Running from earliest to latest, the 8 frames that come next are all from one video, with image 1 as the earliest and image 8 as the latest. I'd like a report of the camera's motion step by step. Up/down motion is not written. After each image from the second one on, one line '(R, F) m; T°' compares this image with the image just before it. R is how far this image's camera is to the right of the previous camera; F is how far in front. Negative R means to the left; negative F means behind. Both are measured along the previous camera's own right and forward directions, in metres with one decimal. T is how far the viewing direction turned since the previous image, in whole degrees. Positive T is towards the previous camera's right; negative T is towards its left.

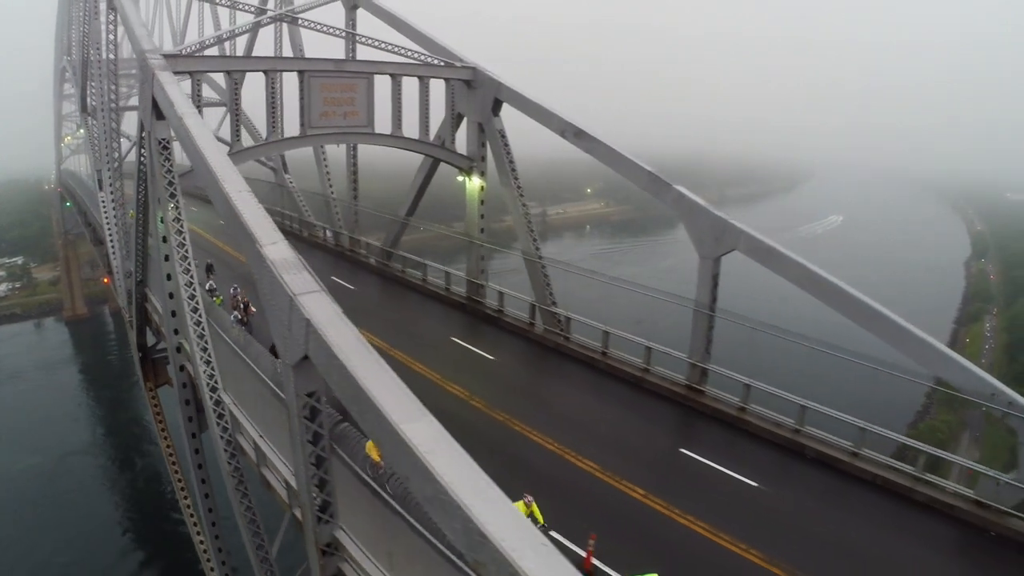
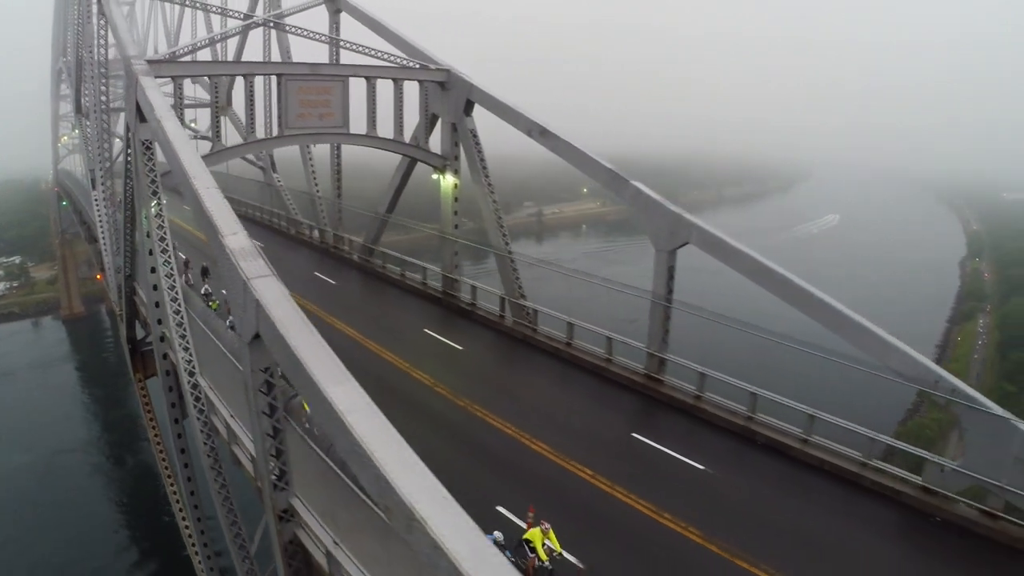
(+0.6, -0.5) m; 0°
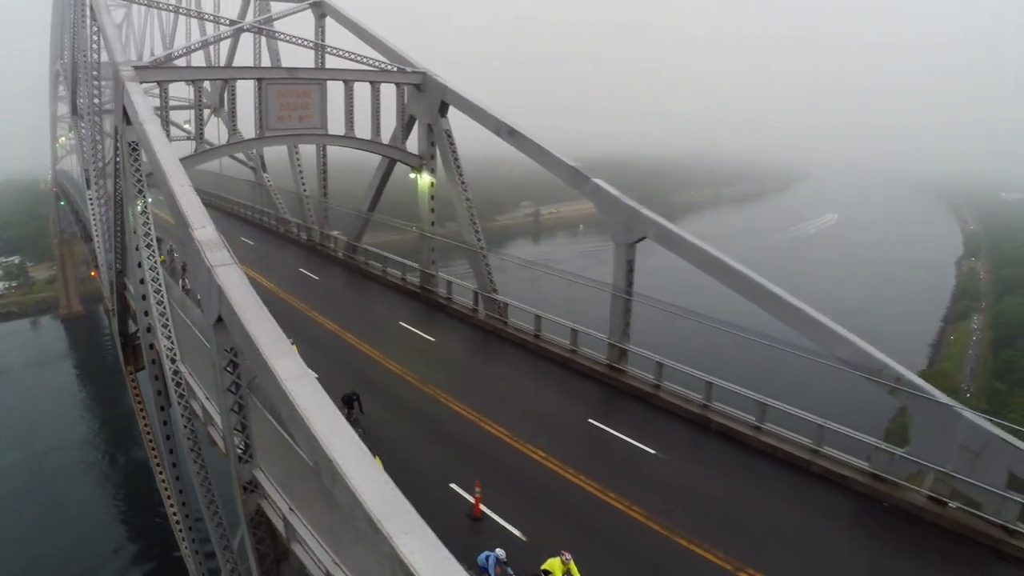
(+0.6, -0.5) m; 0°
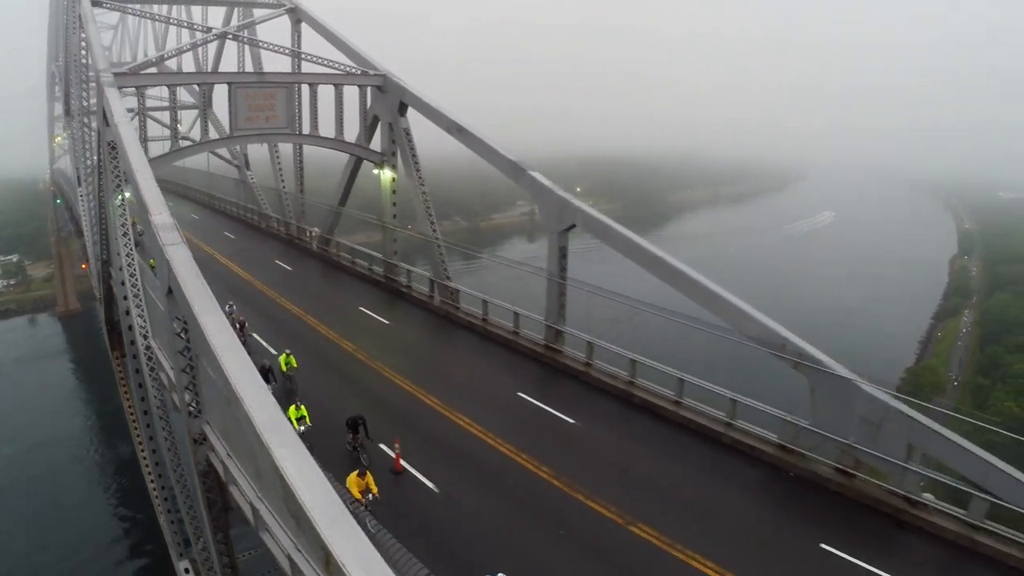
(+1.0, -1.0) m; 0°
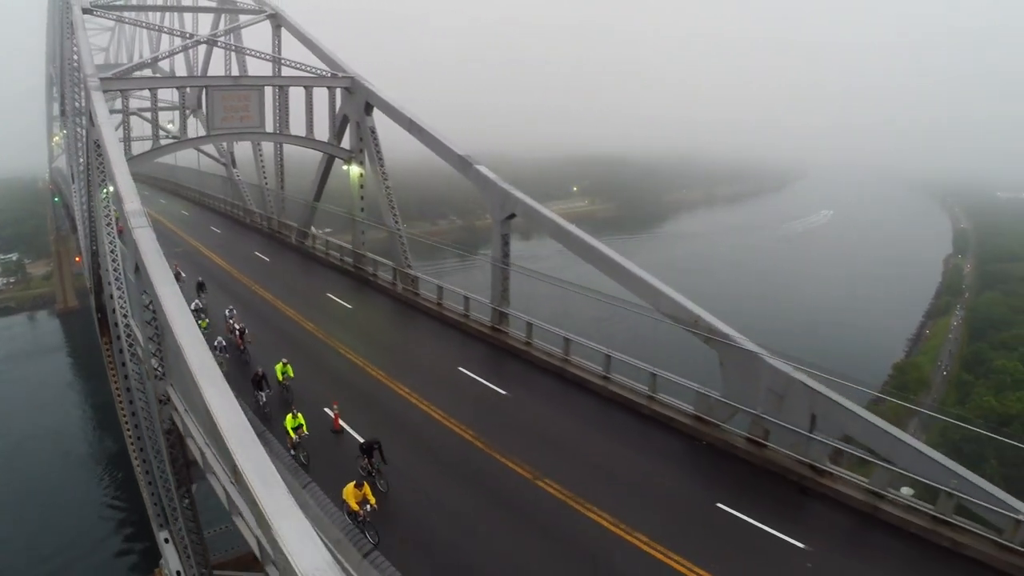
(+1.1, -1.0) m; 0°
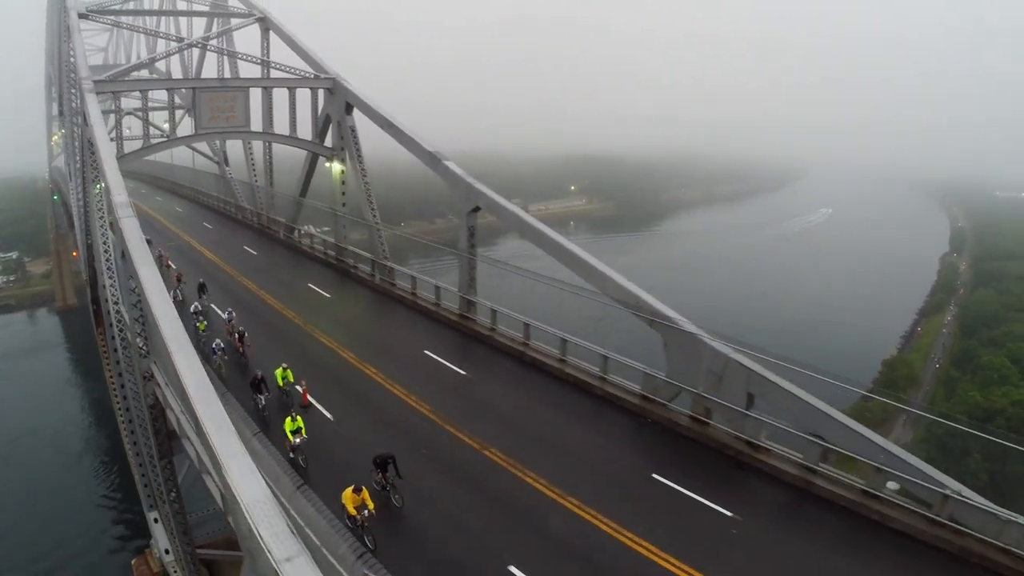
(+0.7, -0.8) m; 0°
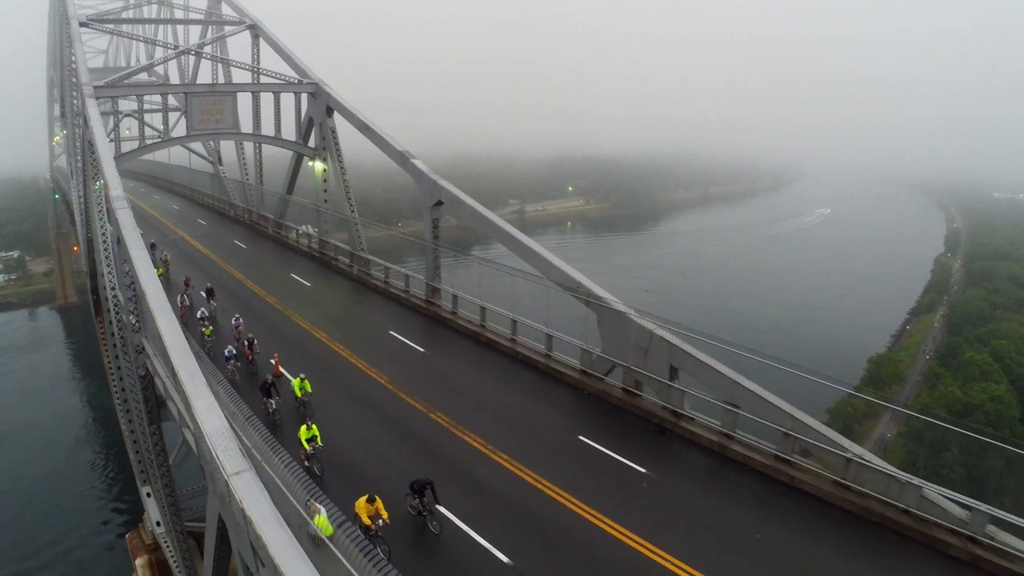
(+0.9, -1.2) m; 0°
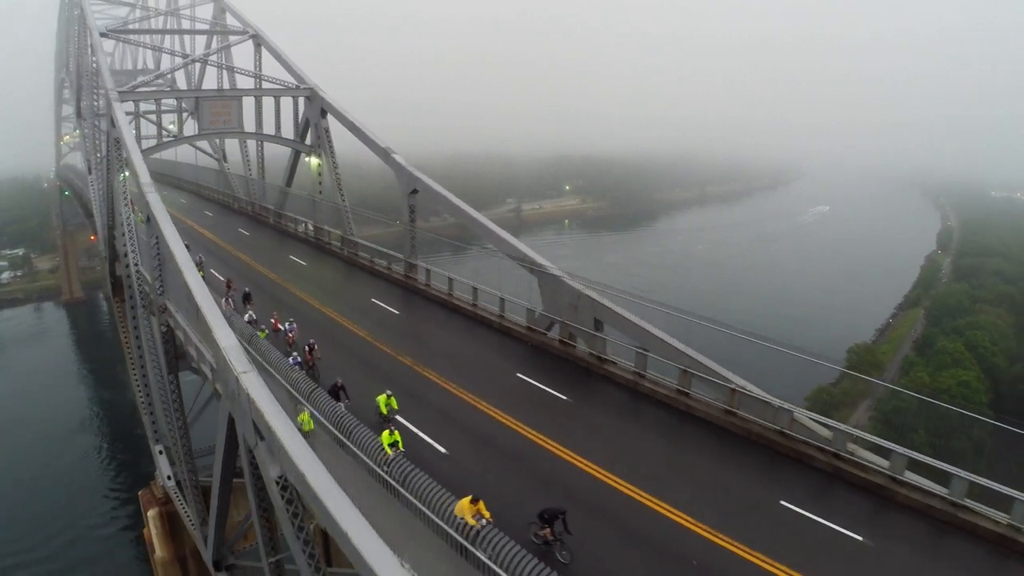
(+1.0, -2.4) m; 0°
